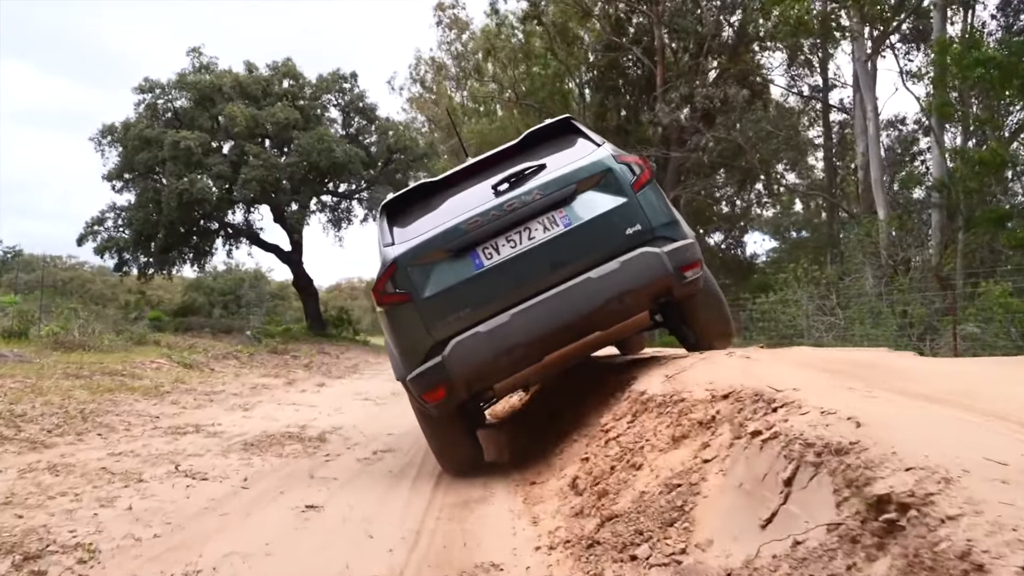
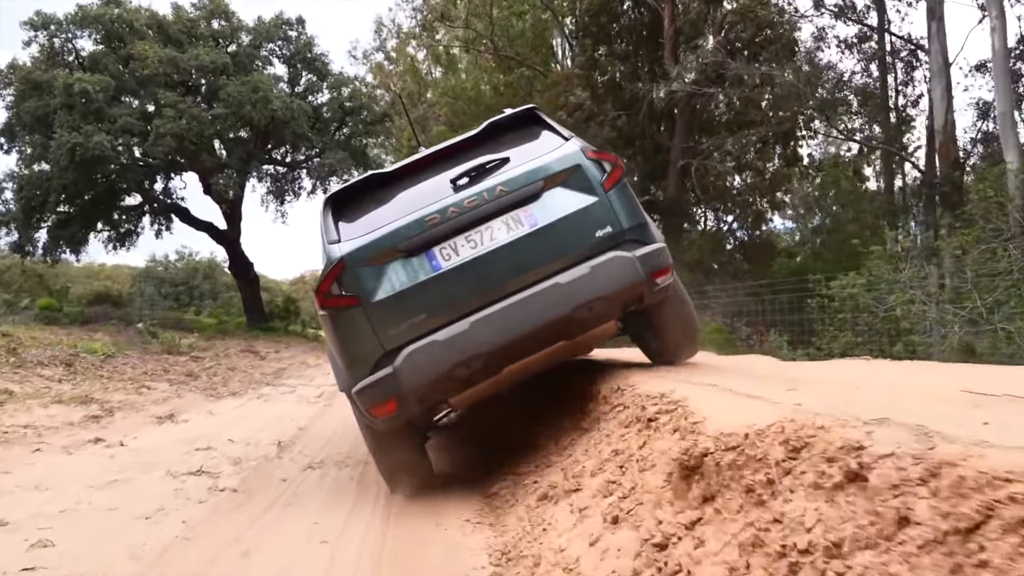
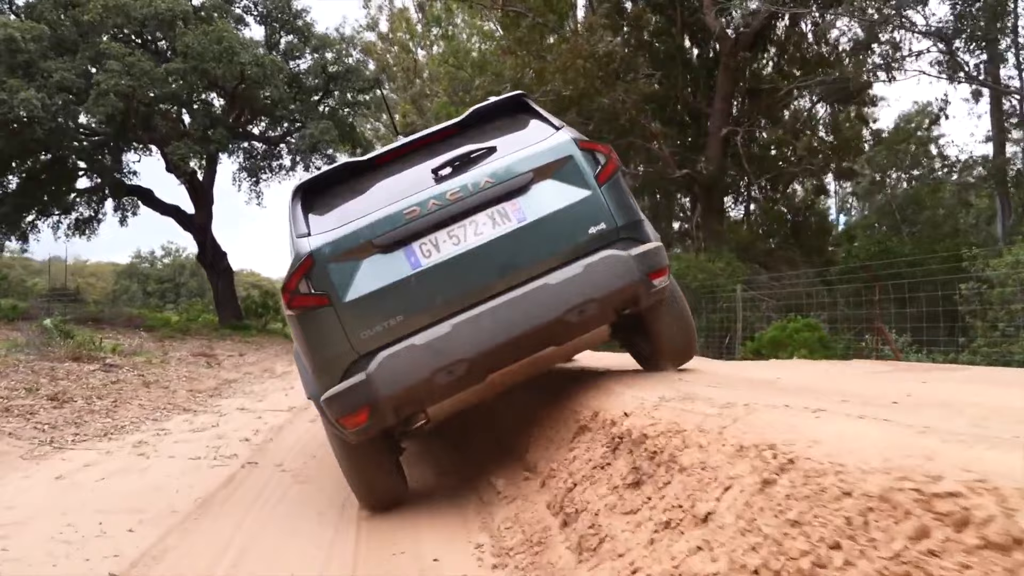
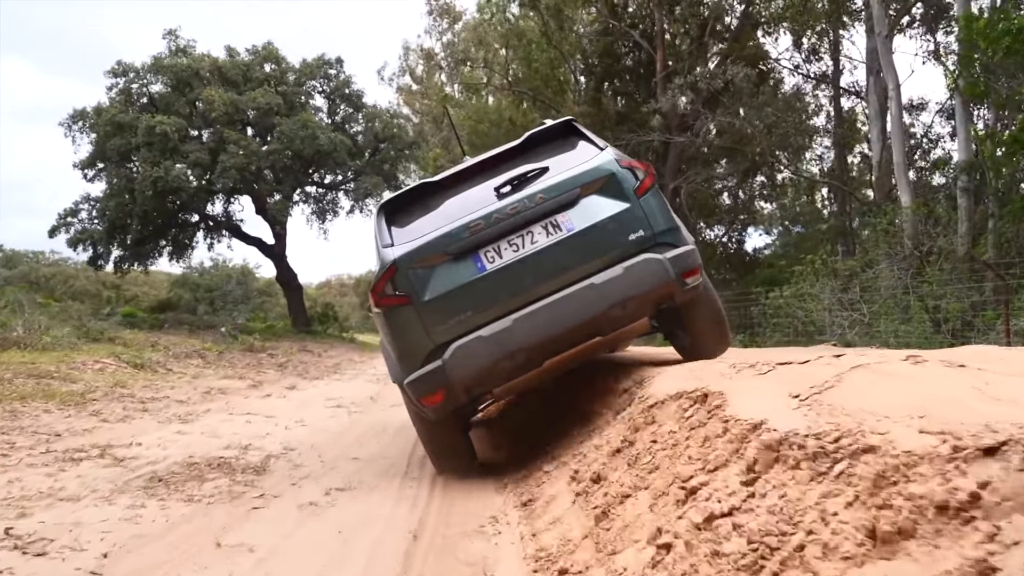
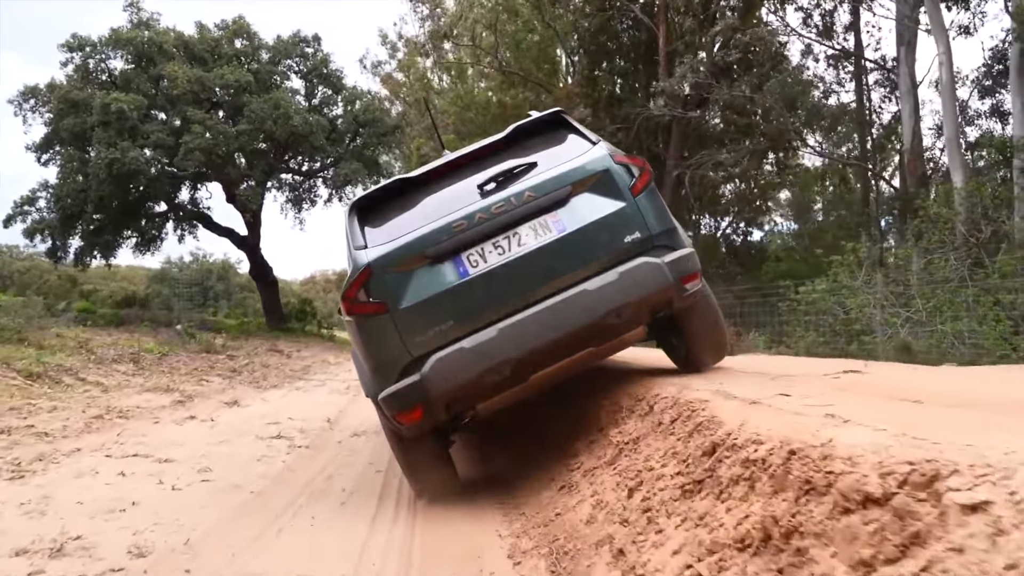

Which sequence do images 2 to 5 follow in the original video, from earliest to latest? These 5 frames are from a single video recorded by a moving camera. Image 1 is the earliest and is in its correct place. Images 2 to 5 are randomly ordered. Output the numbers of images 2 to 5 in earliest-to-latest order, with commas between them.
4, 5, 2, 3
